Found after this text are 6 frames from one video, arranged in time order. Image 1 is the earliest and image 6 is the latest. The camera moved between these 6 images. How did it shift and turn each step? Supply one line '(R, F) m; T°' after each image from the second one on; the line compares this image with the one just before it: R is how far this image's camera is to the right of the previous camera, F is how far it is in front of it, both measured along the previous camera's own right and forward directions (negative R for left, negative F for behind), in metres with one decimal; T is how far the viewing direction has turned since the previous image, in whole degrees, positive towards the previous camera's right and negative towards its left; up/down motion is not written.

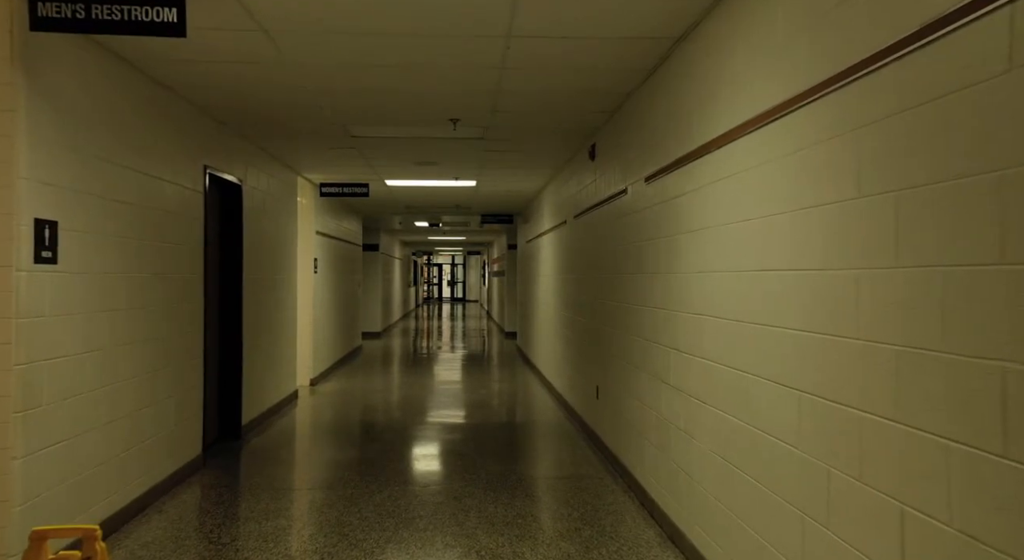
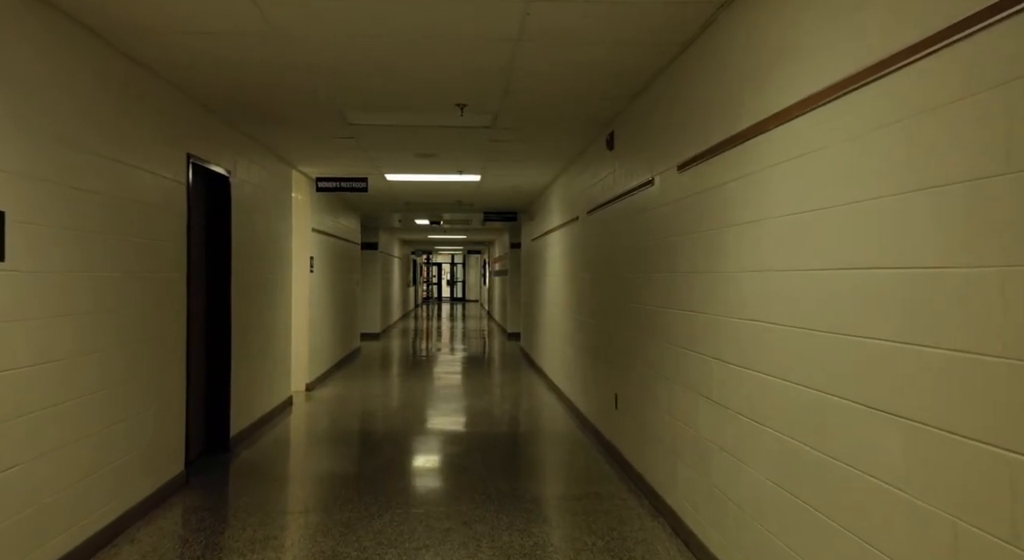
(-0.1, +0.4) m; 0°
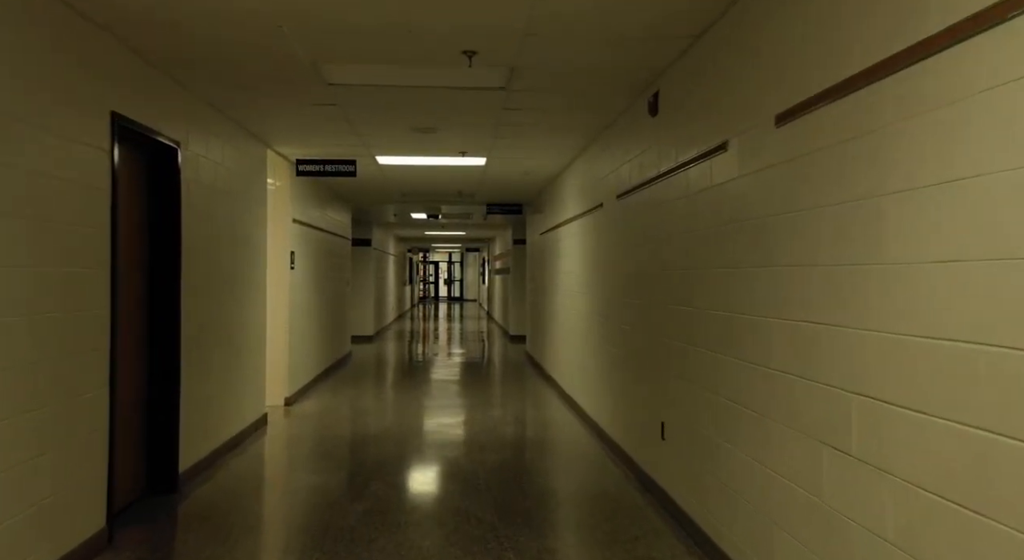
(-0.1, +0.9) m; 0°
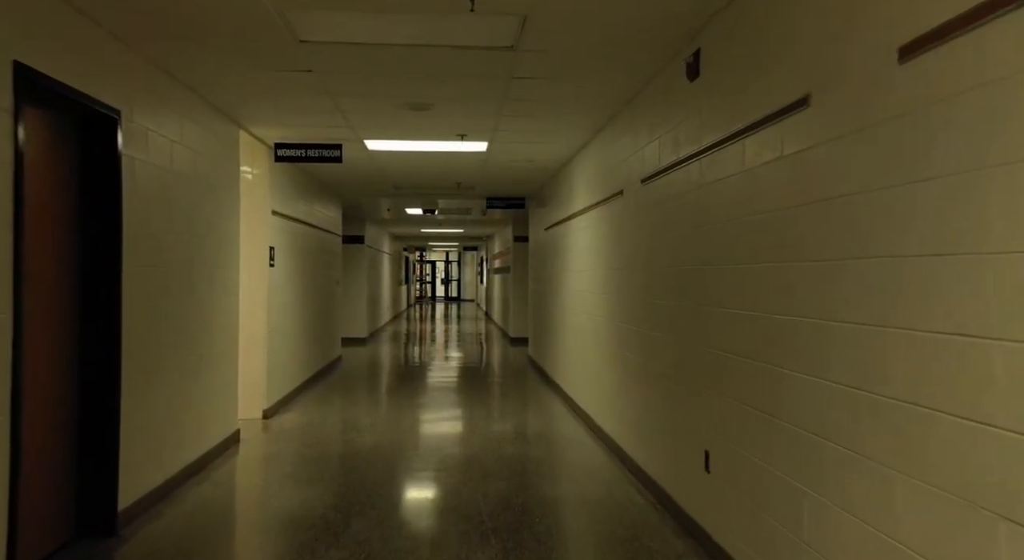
(-0.1, +0.6) m; 0°
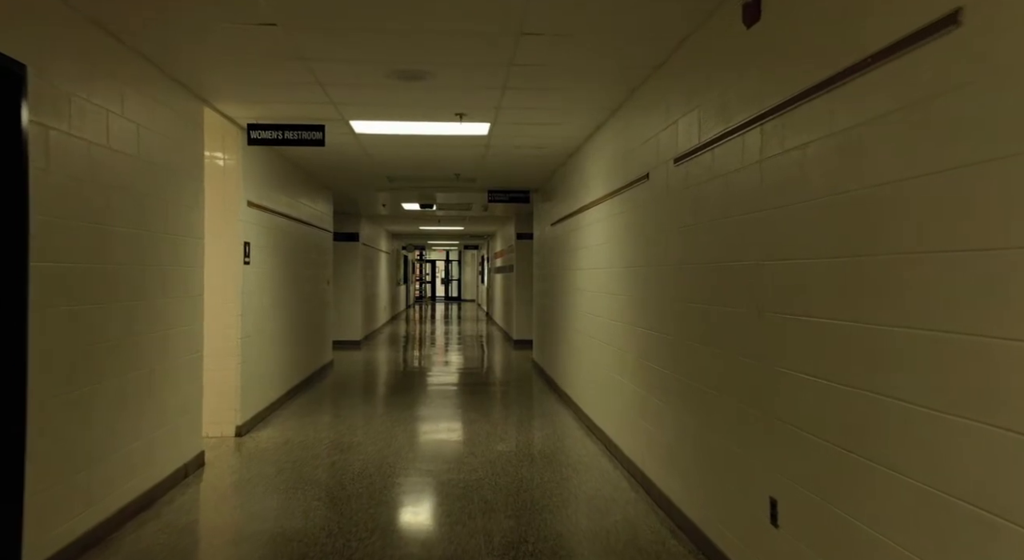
(0.0, +0.6) m; 0°
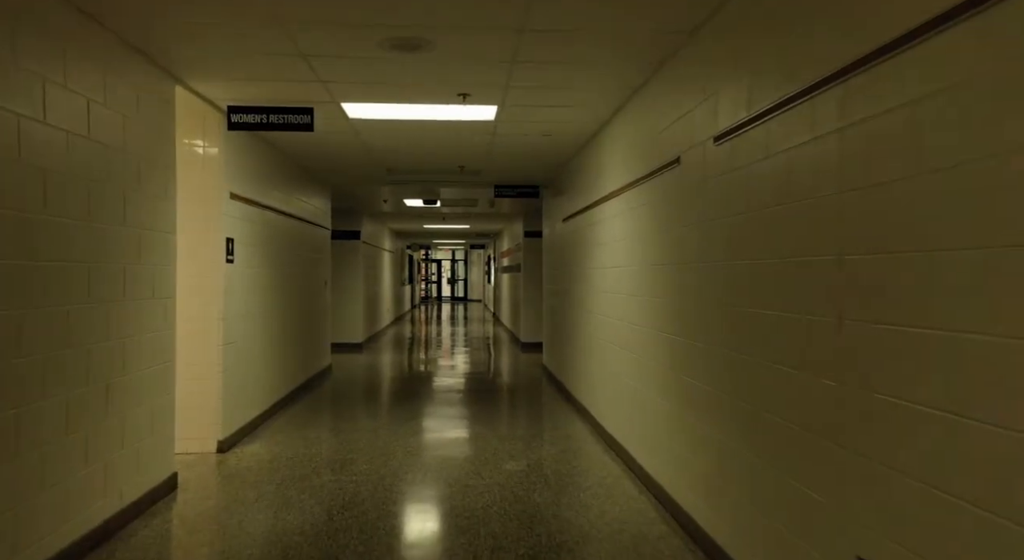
(0.0, +0.5) m; -1°
